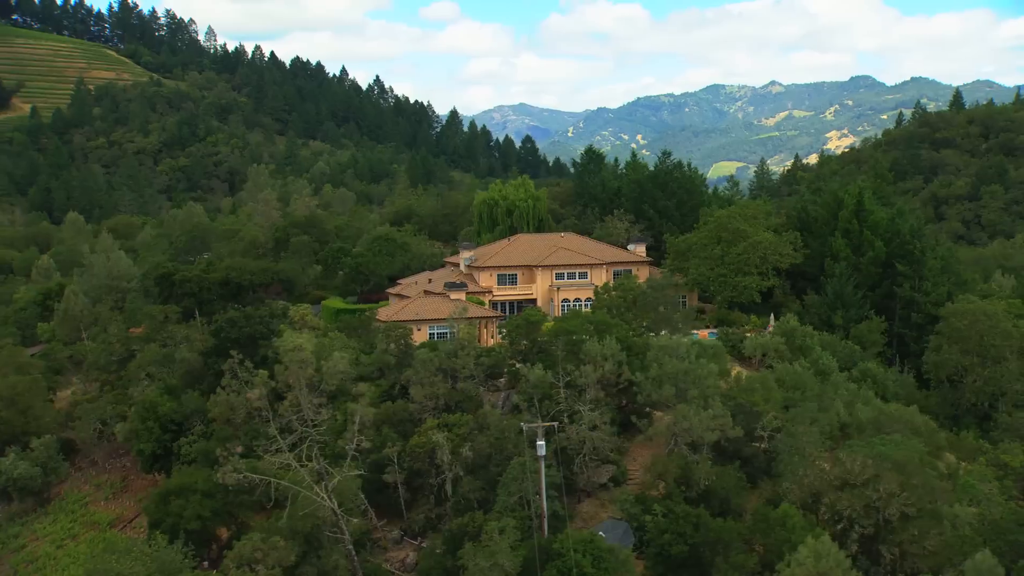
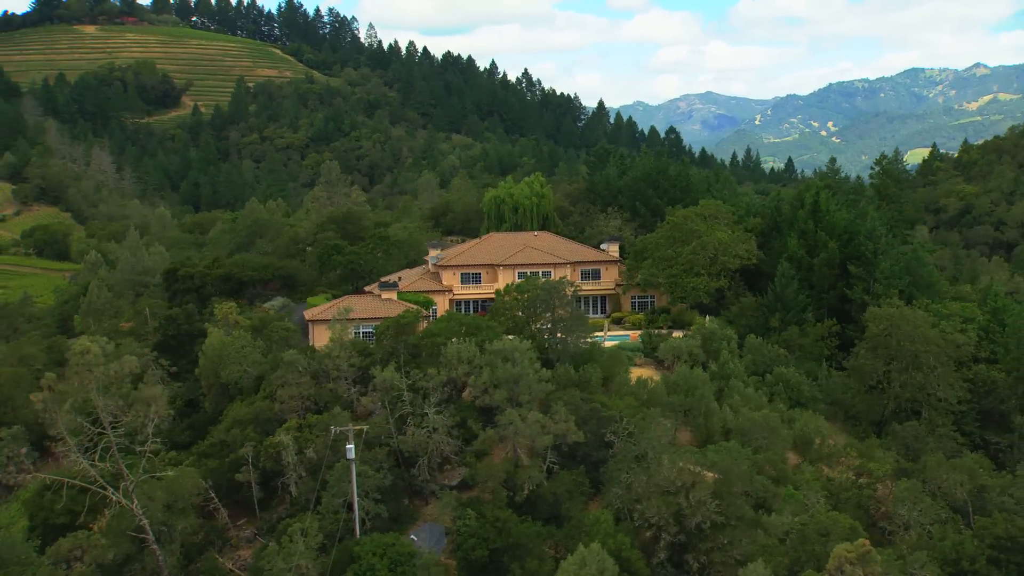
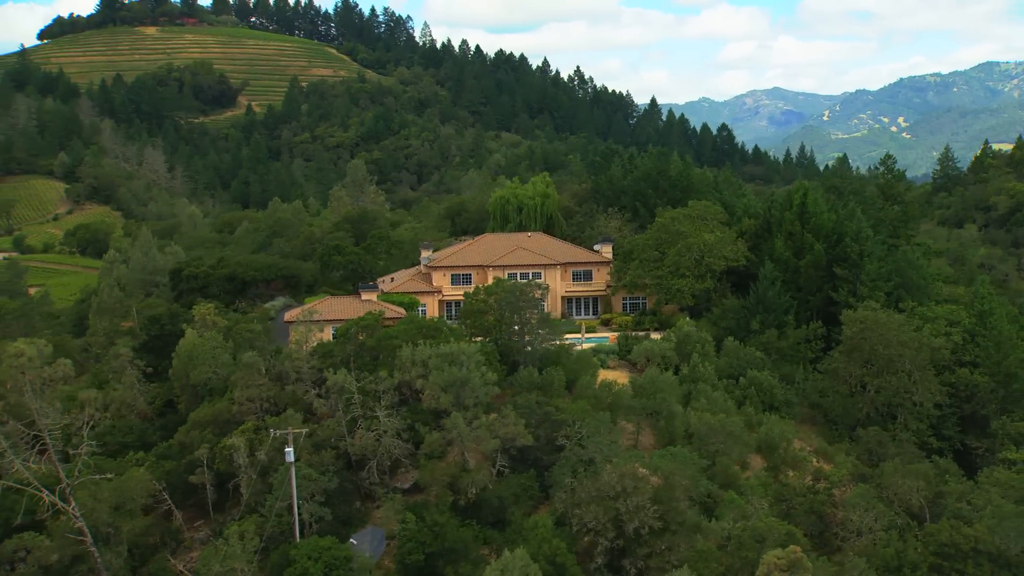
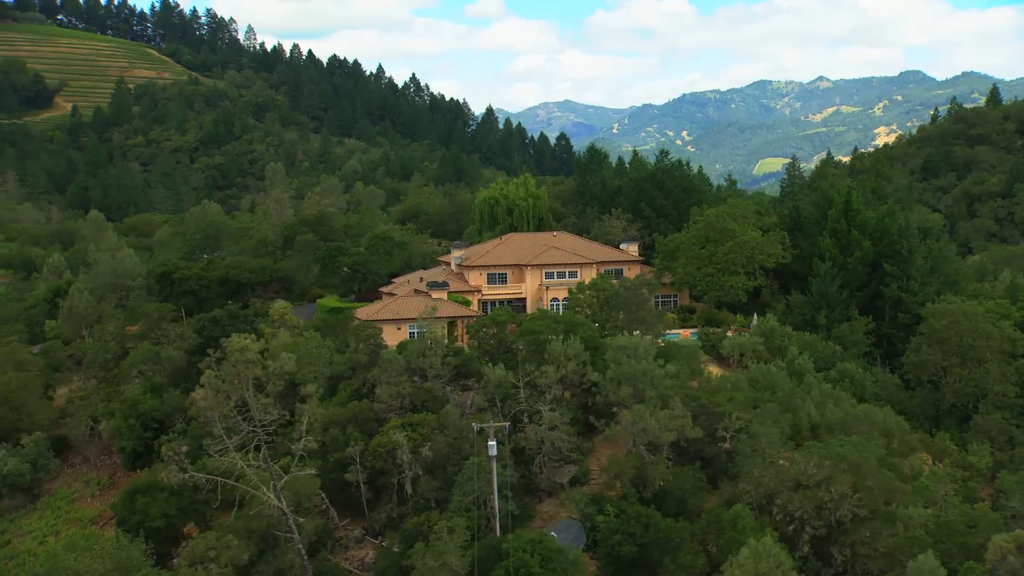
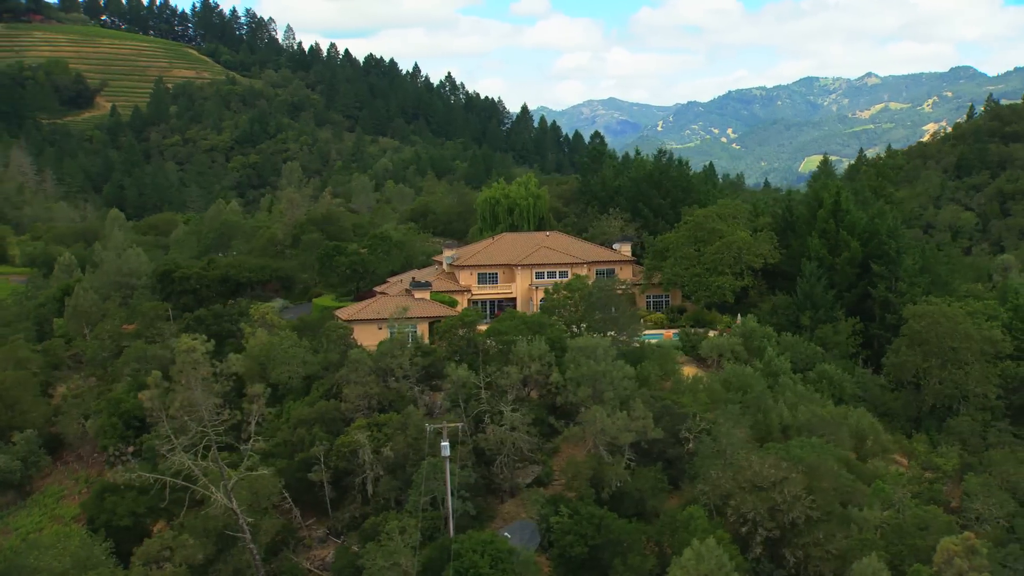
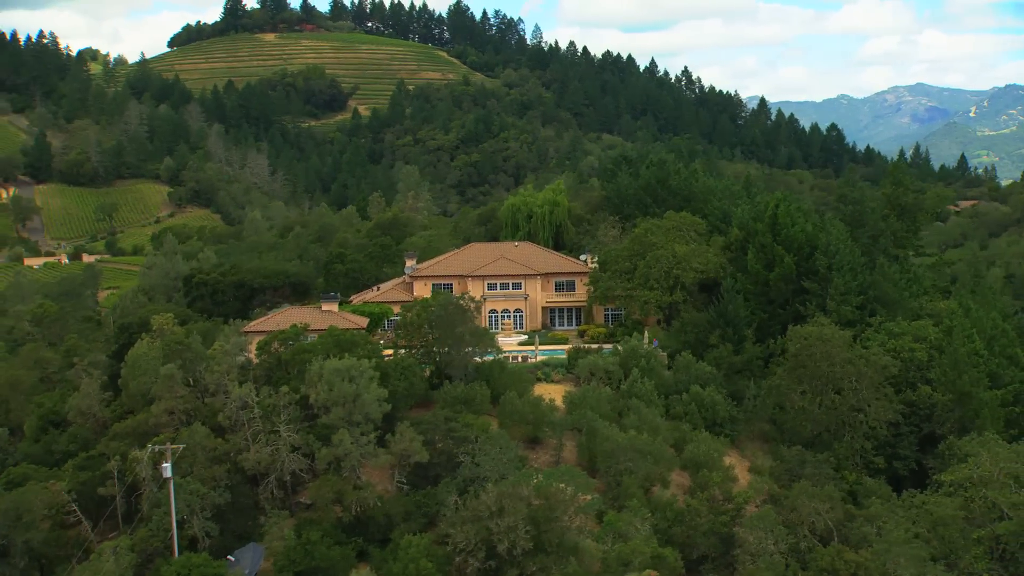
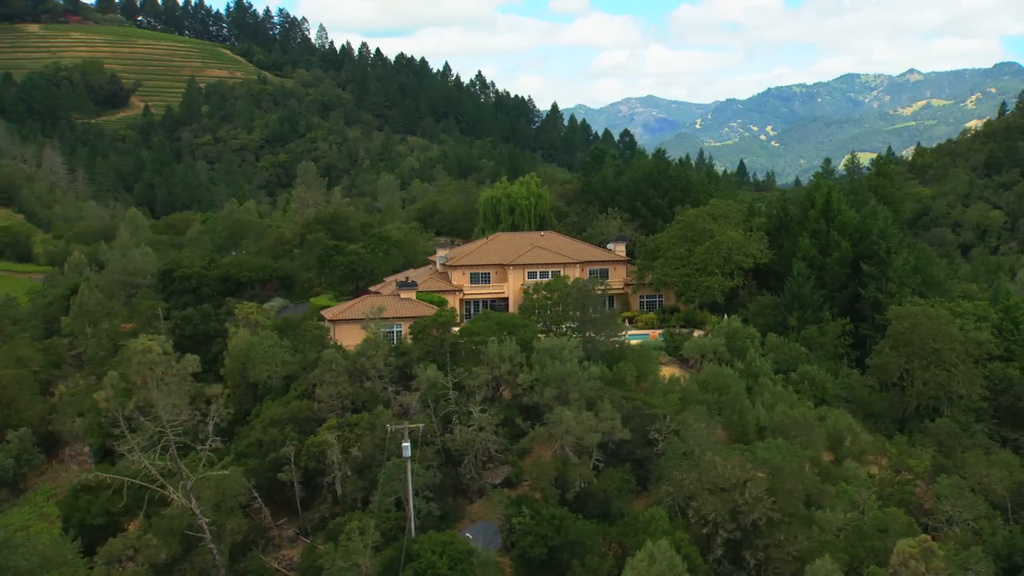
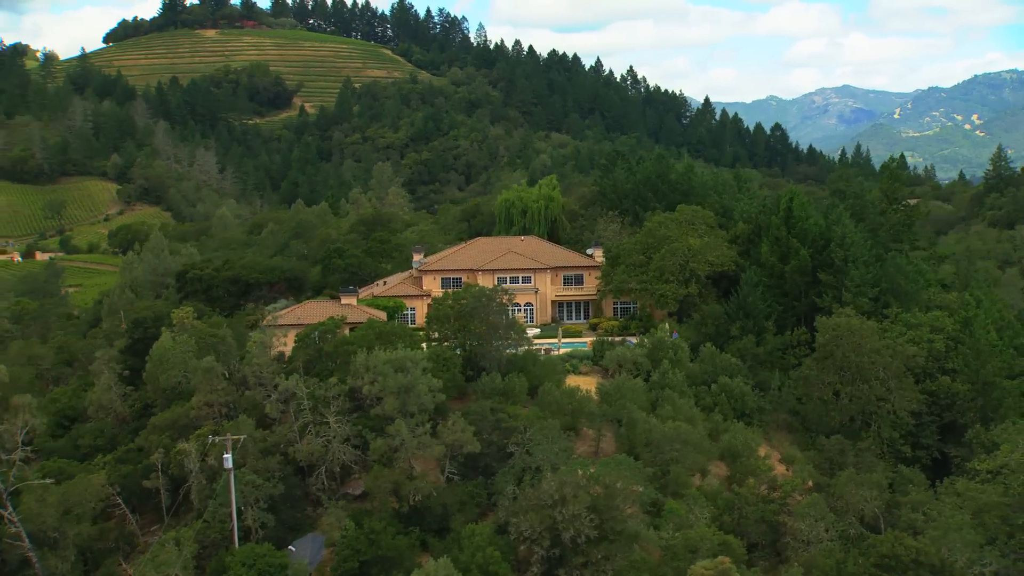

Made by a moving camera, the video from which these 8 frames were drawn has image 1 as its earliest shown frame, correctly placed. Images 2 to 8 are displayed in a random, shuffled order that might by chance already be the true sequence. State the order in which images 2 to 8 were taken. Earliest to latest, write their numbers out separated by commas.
4, 5, 7, 2, 3, 8, 6
